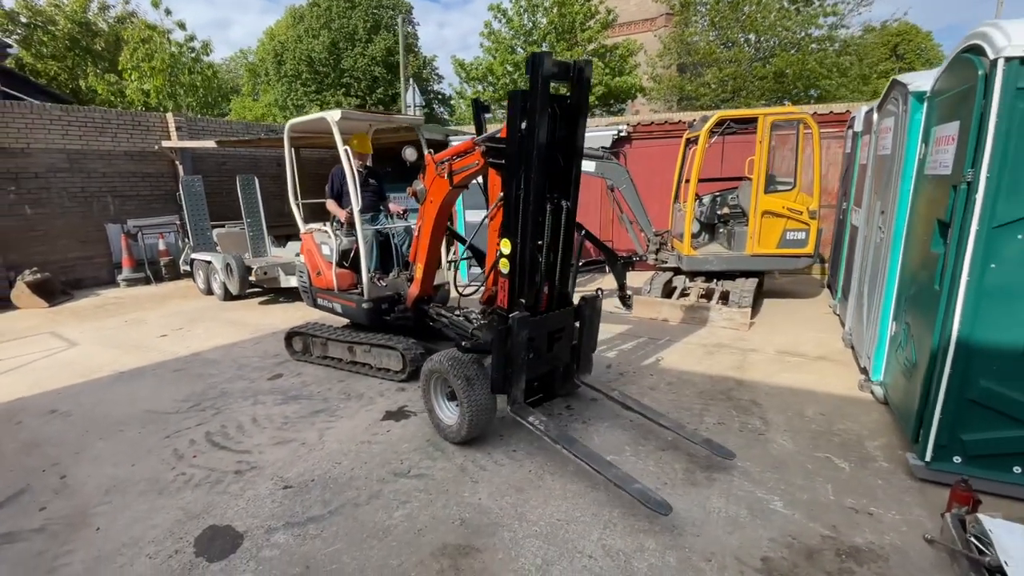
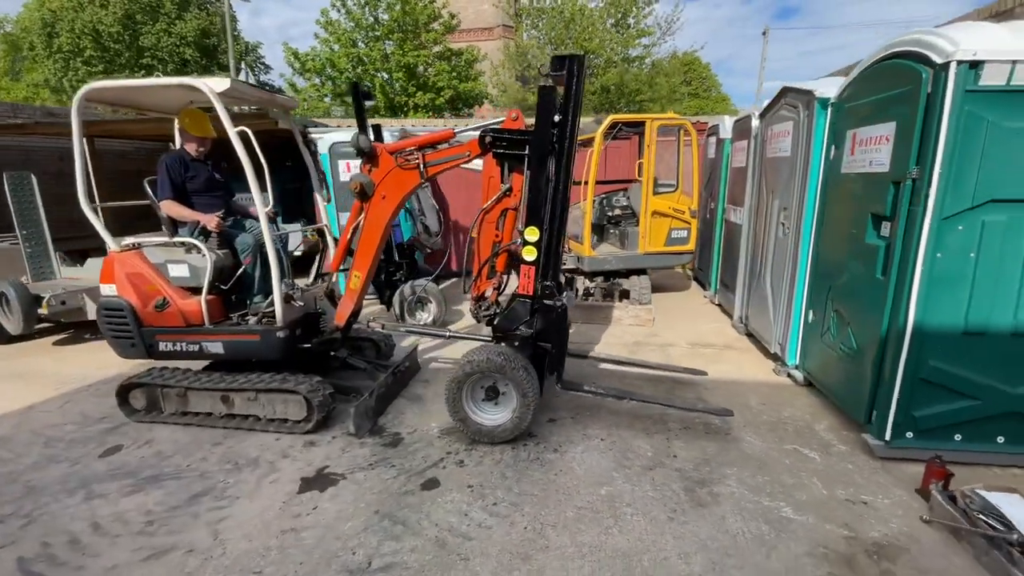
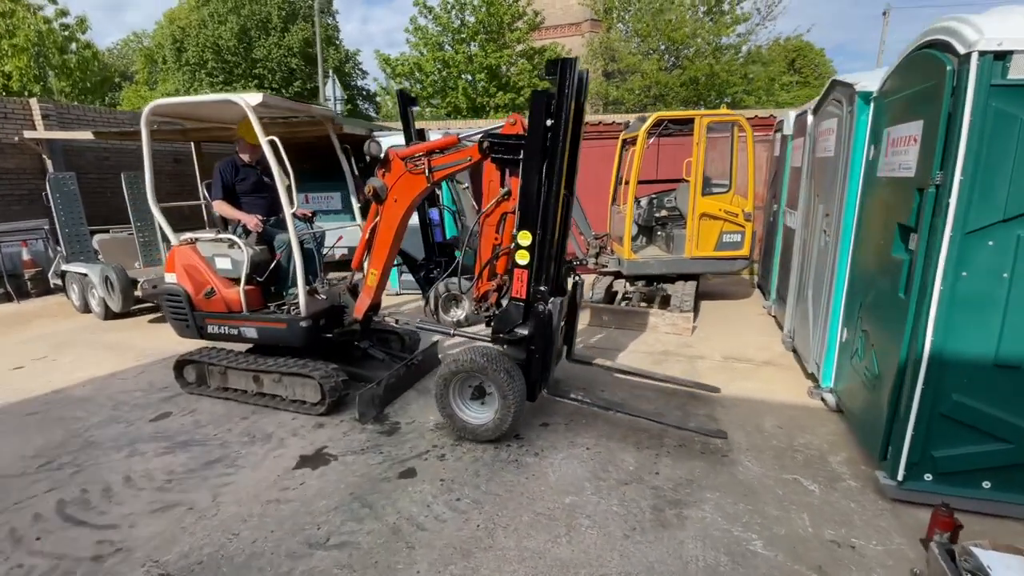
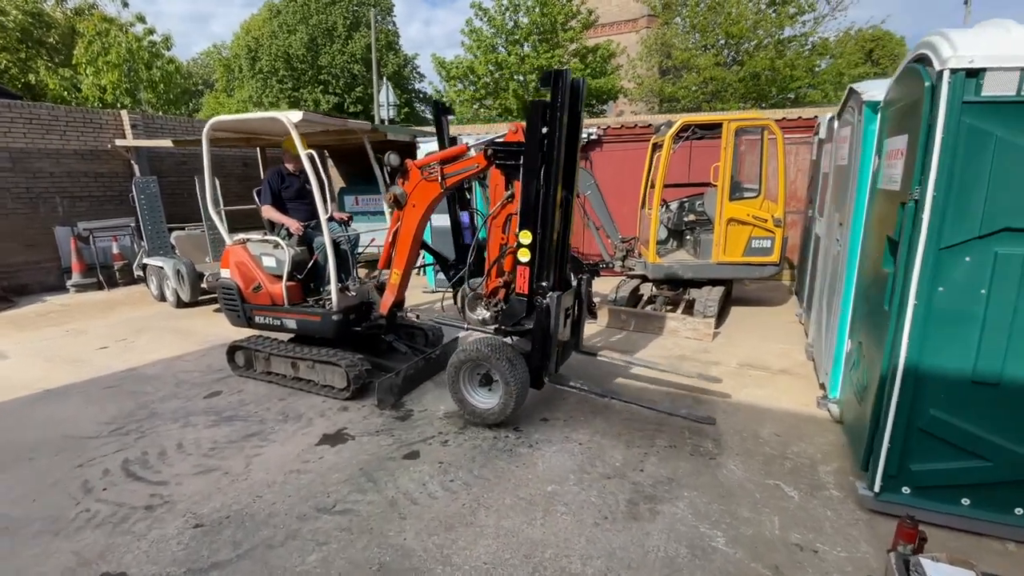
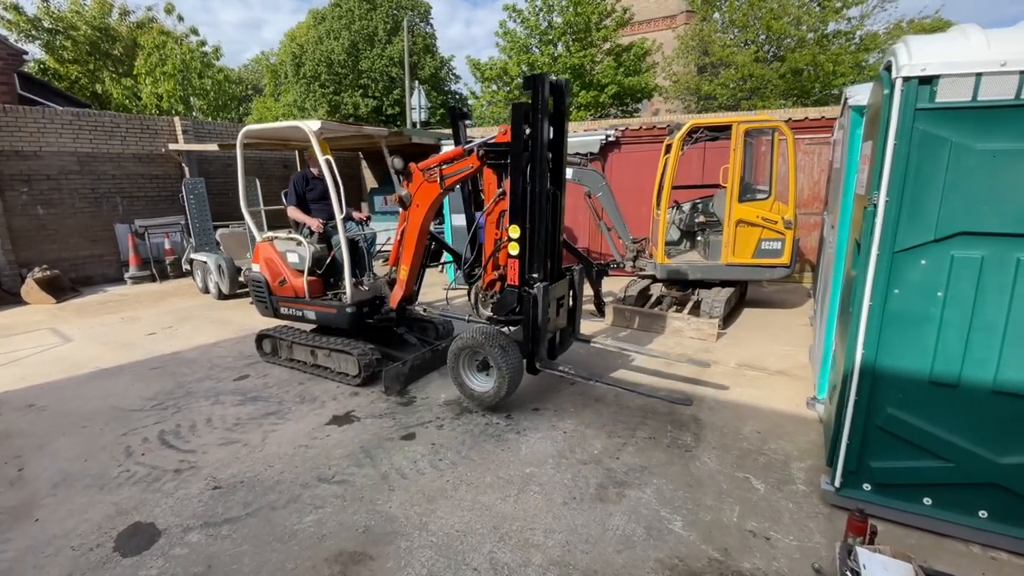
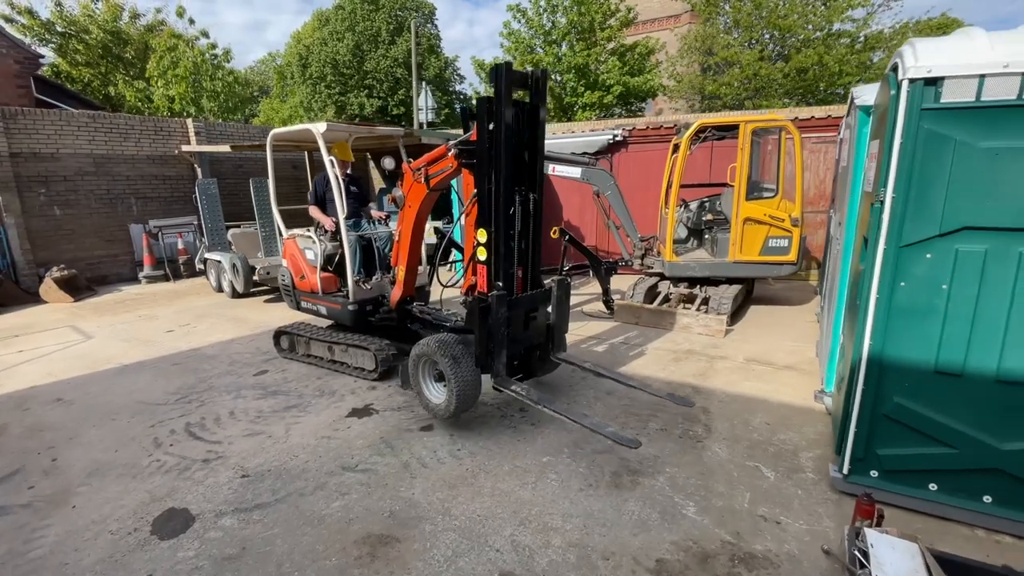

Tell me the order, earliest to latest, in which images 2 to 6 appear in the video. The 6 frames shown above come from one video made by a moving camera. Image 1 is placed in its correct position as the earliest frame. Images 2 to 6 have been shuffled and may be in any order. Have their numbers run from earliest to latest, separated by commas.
6, 5, 4, 3, 2
